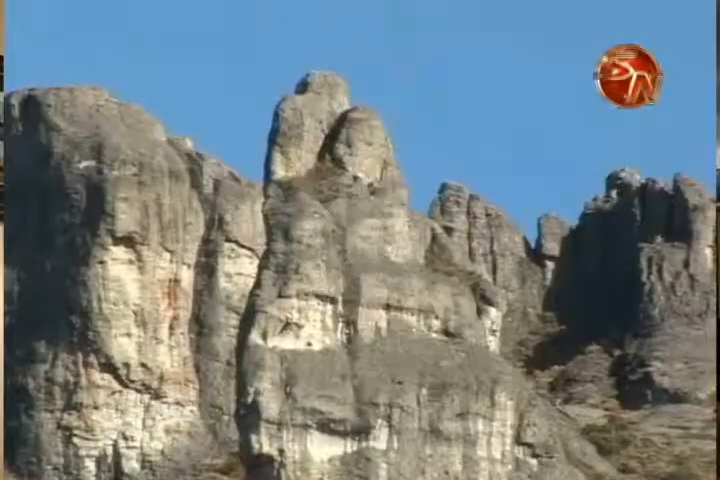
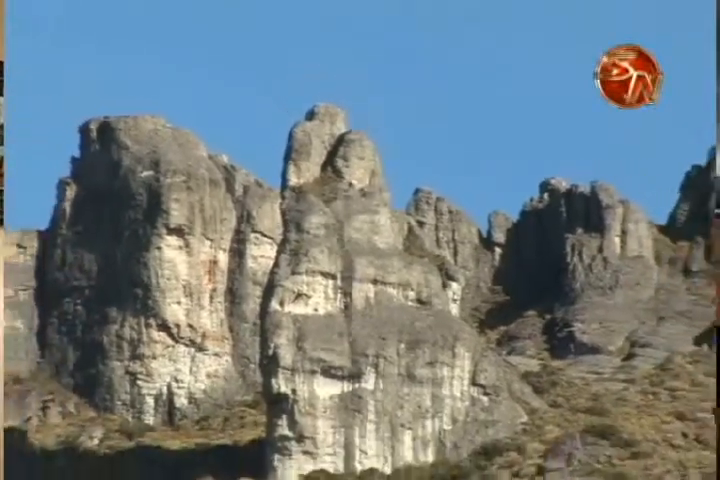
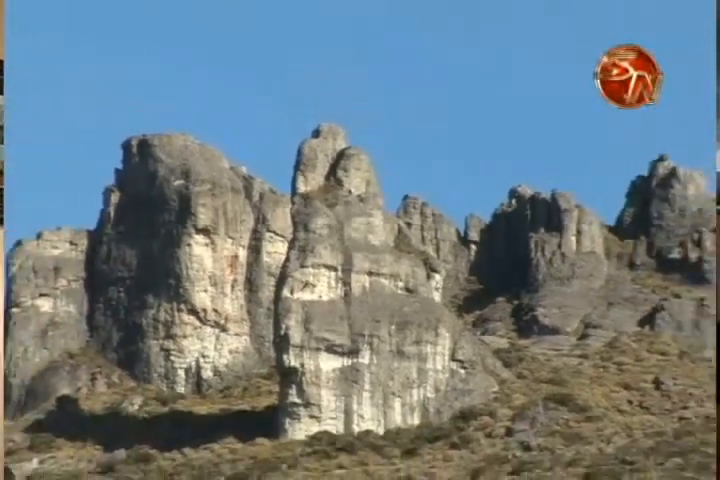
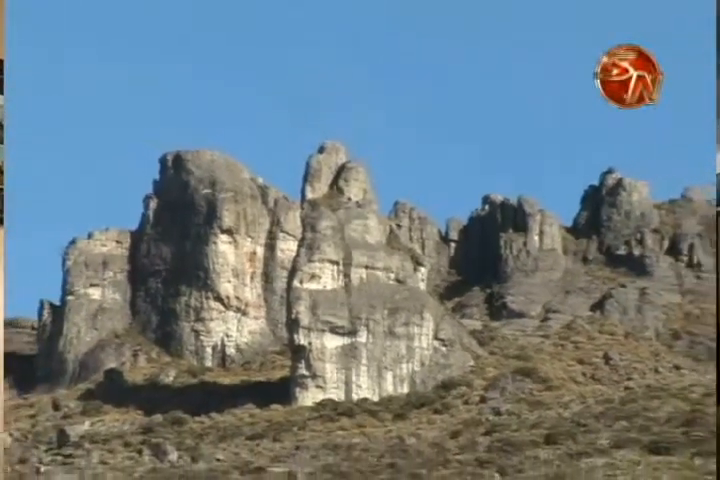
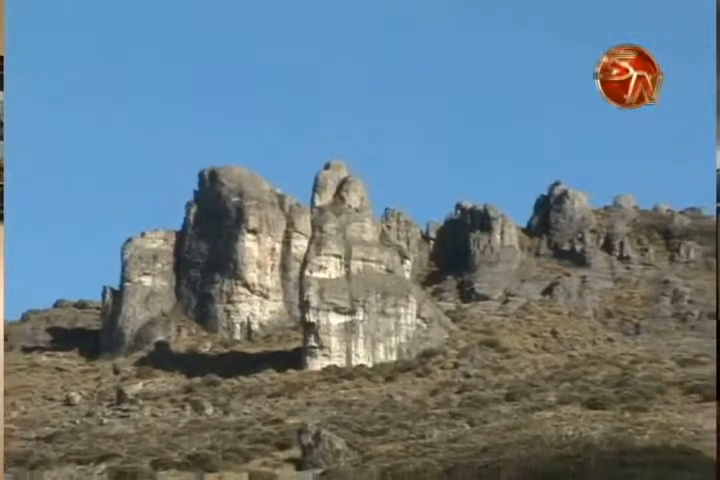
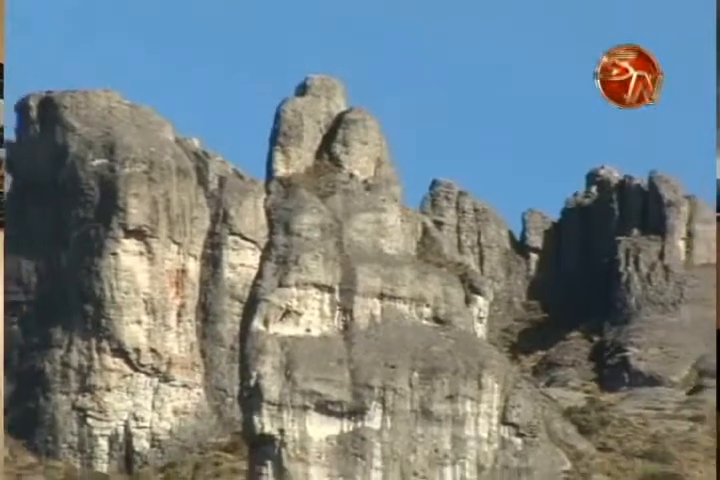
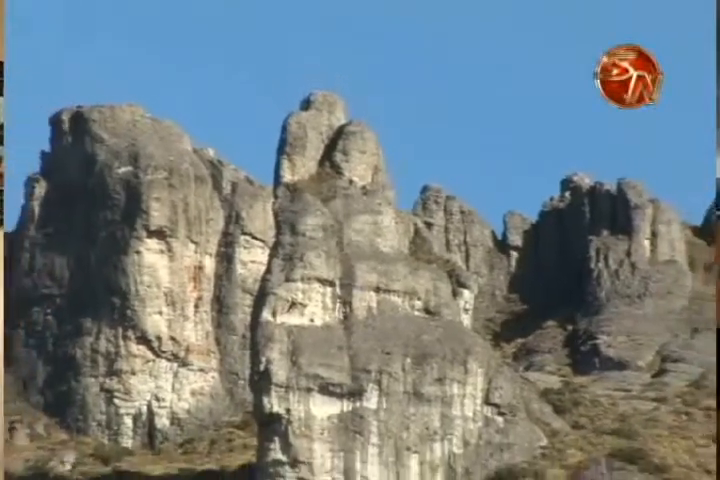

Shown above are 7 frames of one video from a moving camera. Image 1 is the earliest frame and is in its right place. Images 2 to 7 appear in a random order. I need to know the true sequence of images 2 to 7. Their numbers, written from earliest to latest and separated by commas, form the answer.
6, 7, 2, 3, 4, 5
